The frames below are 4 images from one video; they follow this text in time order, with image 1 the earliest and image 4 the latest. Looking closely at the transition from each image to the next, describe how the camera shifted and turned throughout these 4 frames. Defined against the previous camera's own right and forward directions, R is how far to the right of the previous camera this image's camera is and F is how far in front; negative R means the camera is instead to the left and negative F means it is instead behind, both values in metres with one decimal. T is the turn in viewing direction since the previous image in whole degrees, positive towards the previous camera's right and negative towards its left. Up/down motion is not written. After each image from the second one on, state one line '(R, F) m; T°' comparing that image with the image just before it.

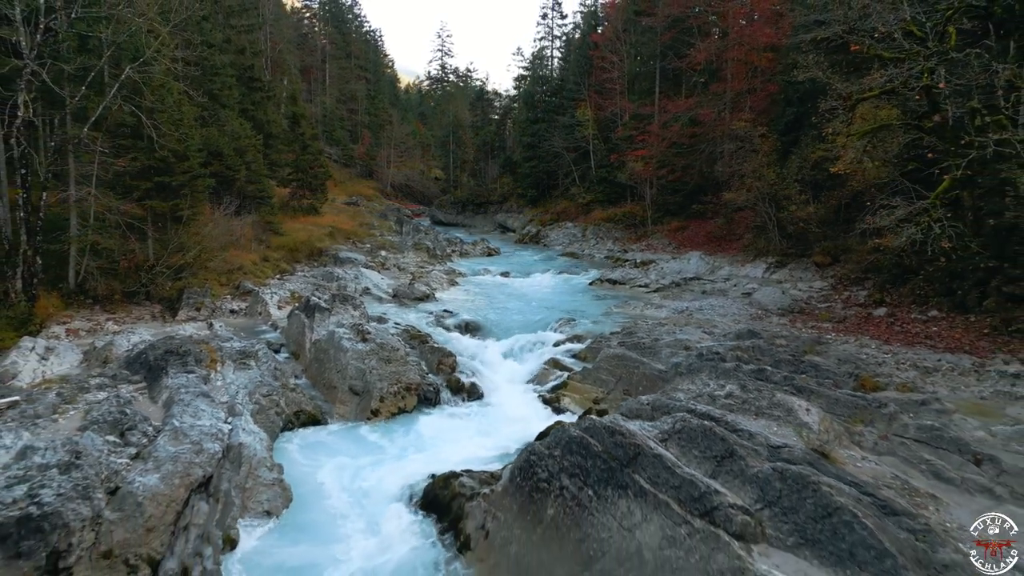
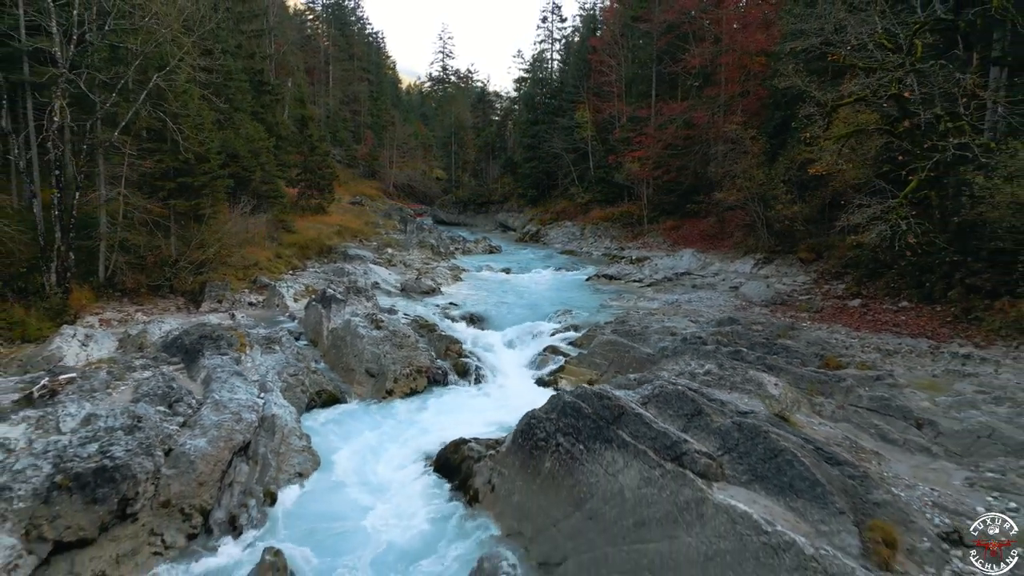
(0.0, -0.9) m; 0°
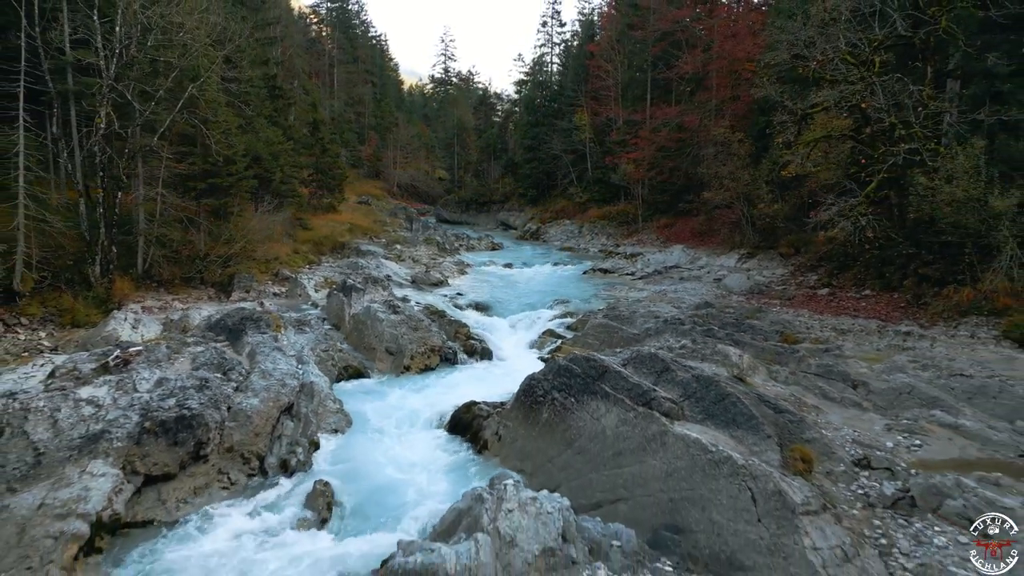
(0.0, -1.3) m; 0°
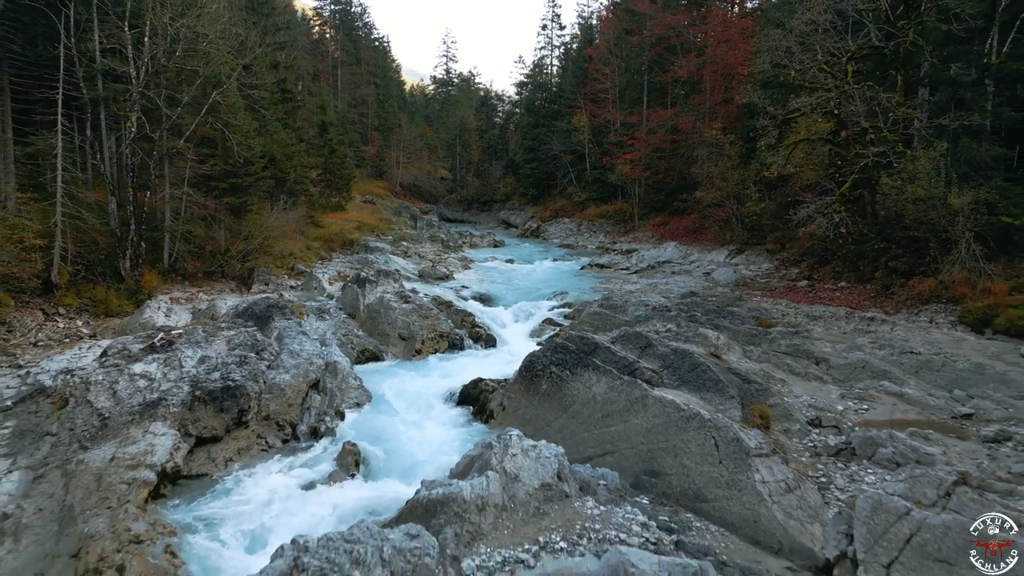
(0.0, -1.0) m; 0°
